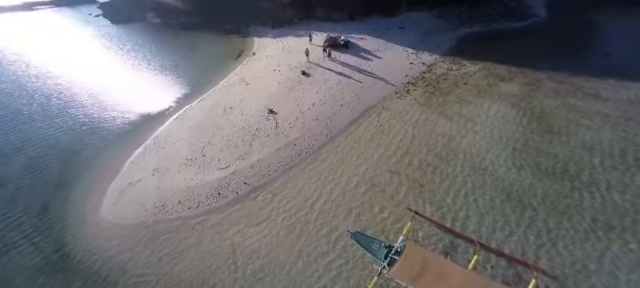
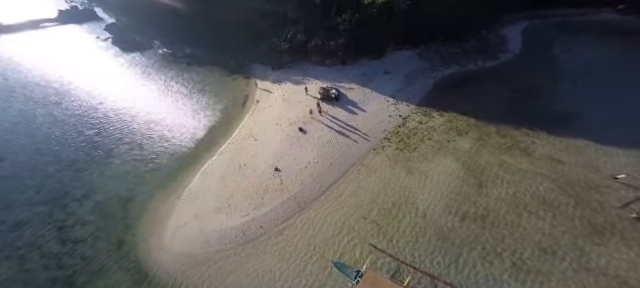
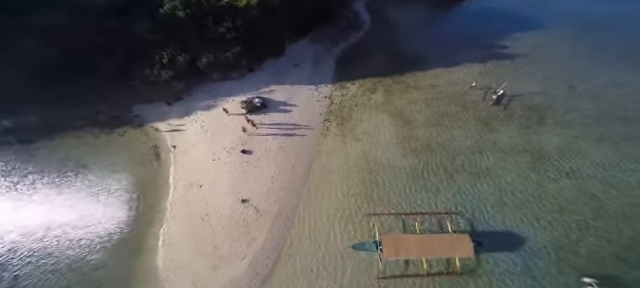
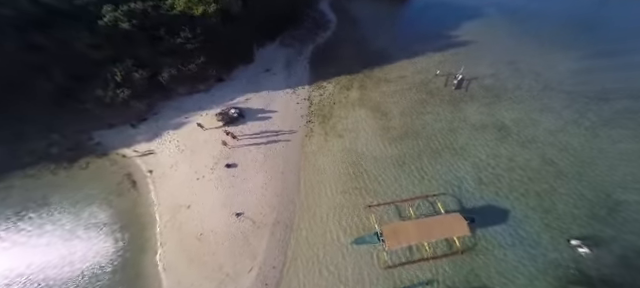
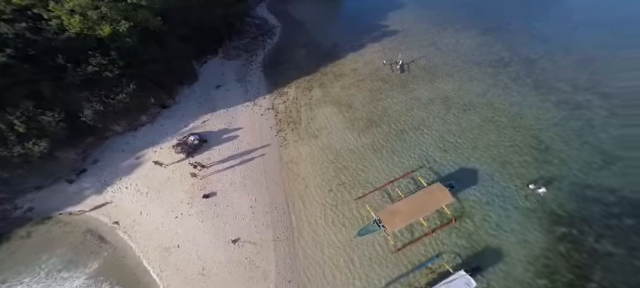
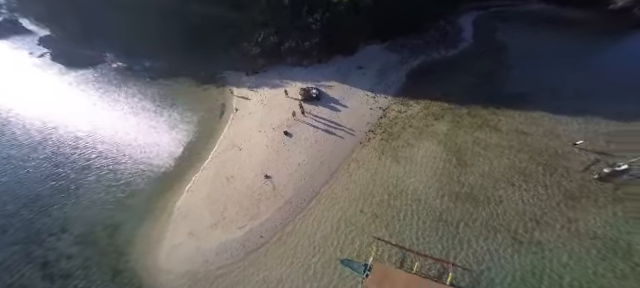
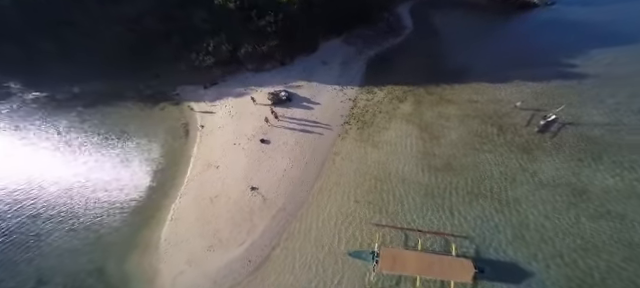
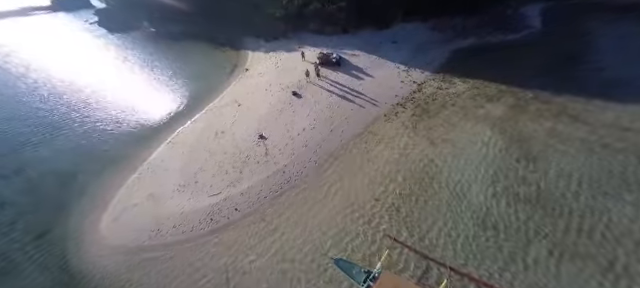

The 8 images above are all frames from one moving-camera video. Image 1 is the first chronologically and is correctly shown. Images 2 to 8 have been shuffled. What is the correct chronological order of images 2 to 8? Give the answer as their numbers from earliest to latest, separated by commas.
8, 2, 6, 7, 3, 4, 5
